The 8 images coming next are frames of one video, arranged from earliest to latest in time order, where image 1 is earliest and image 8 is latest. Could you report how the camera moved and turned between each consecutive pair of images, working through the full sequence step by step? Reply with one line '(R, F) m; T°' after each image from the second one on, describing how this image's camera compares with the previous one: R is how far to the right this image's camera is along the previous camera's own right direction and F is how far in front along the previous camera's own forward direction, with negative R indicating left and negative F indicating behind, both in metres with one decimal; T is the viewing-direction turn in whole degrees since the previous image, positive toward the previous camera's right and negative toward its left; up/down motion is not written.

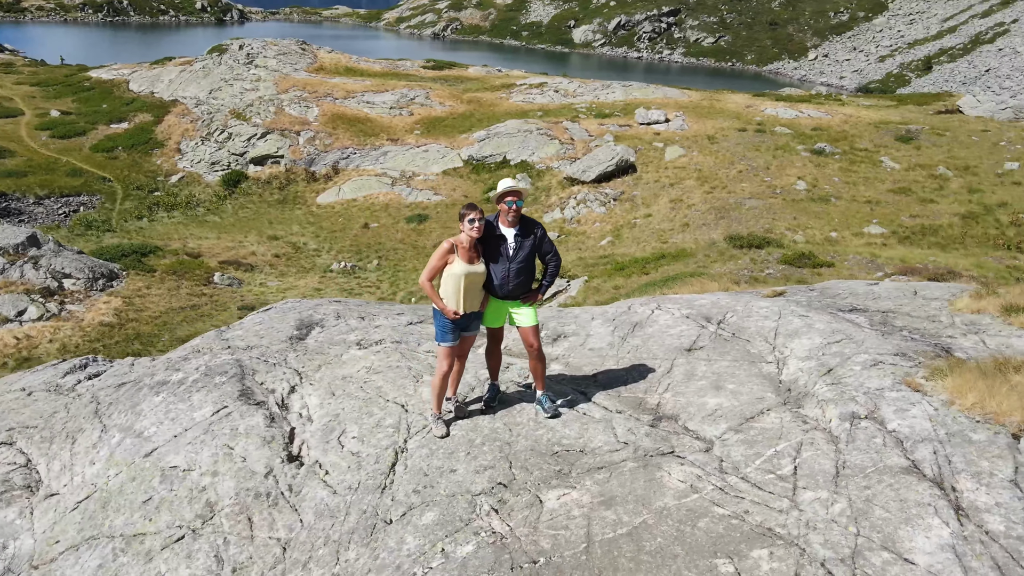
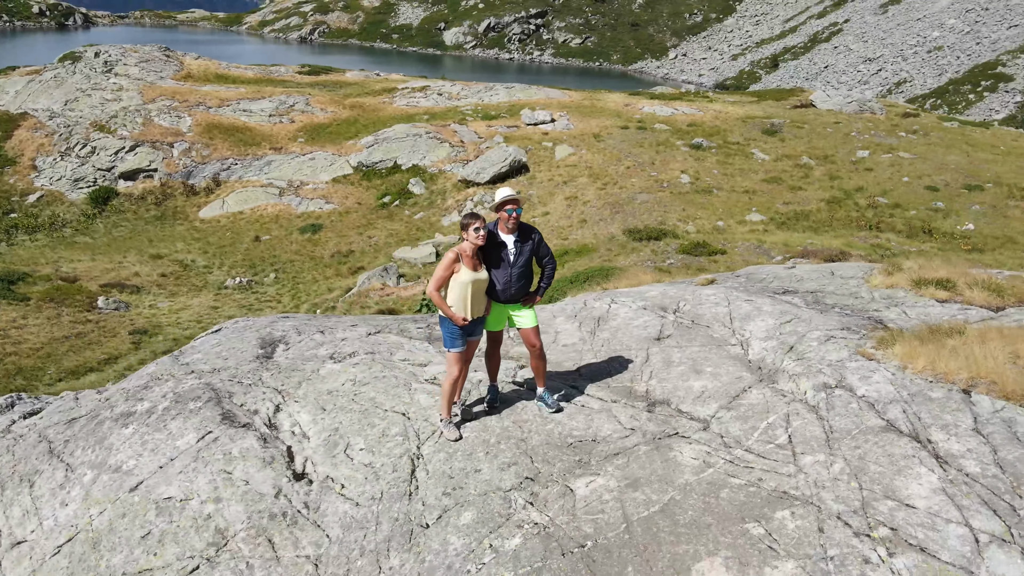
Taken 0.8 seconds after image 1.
(-1.0, -0.2) m; +9°
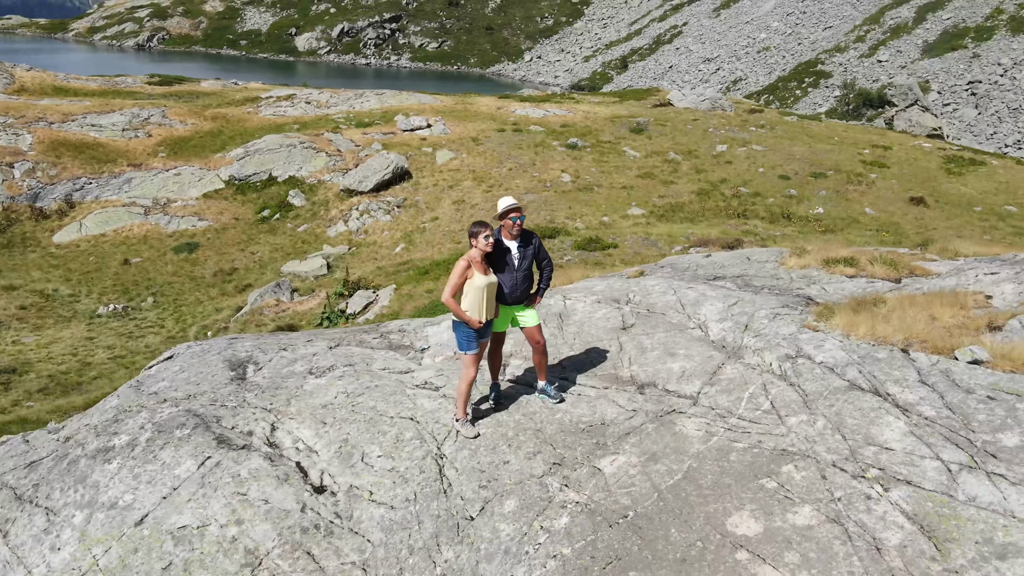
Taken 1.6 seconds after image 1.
(-1.2, -0.3) m; +10°
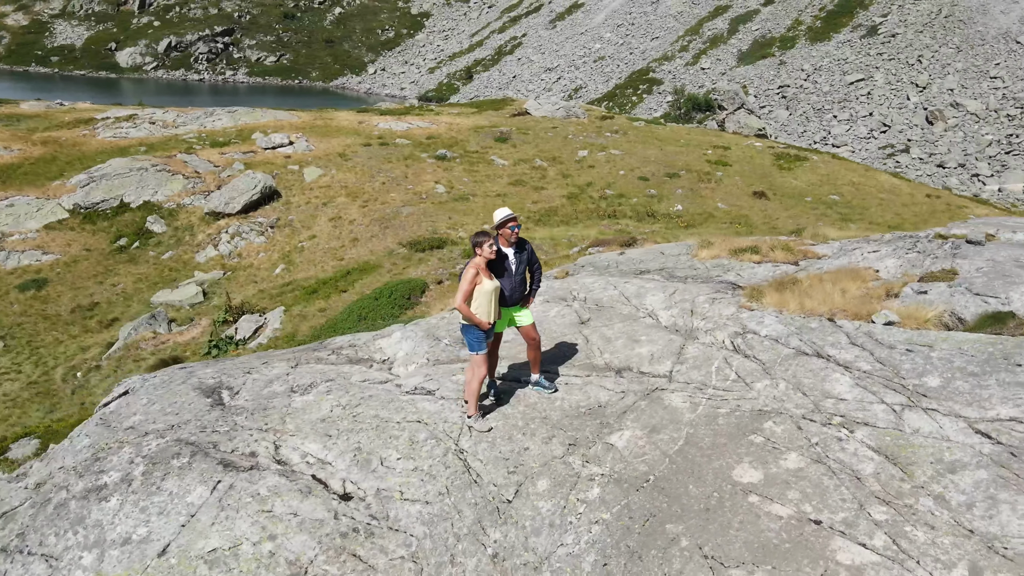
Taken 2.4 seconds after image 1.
(-1.4, -0.5) m; +11°
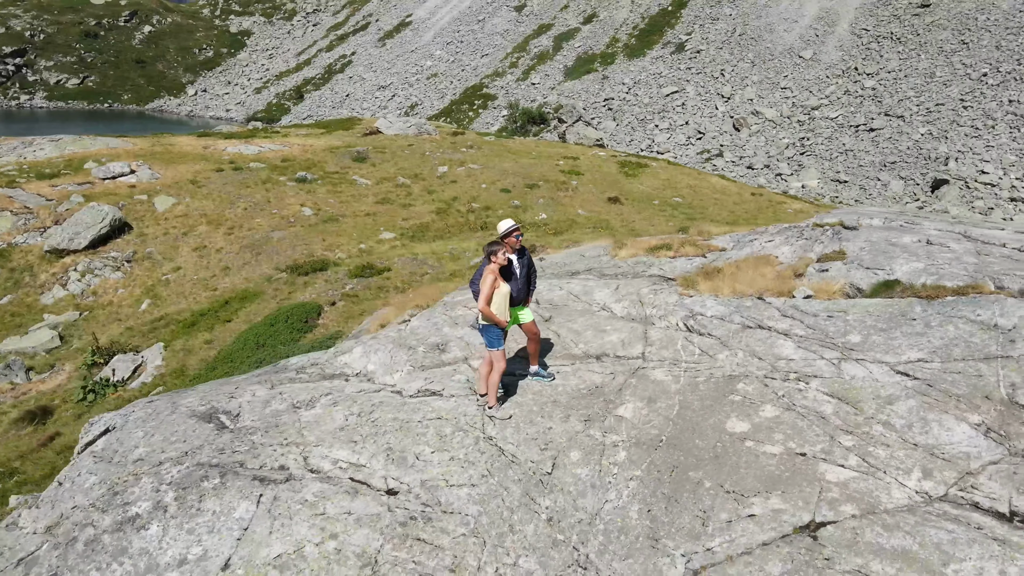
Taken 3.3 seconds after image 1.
(-1.8, -0.8) m; +12°
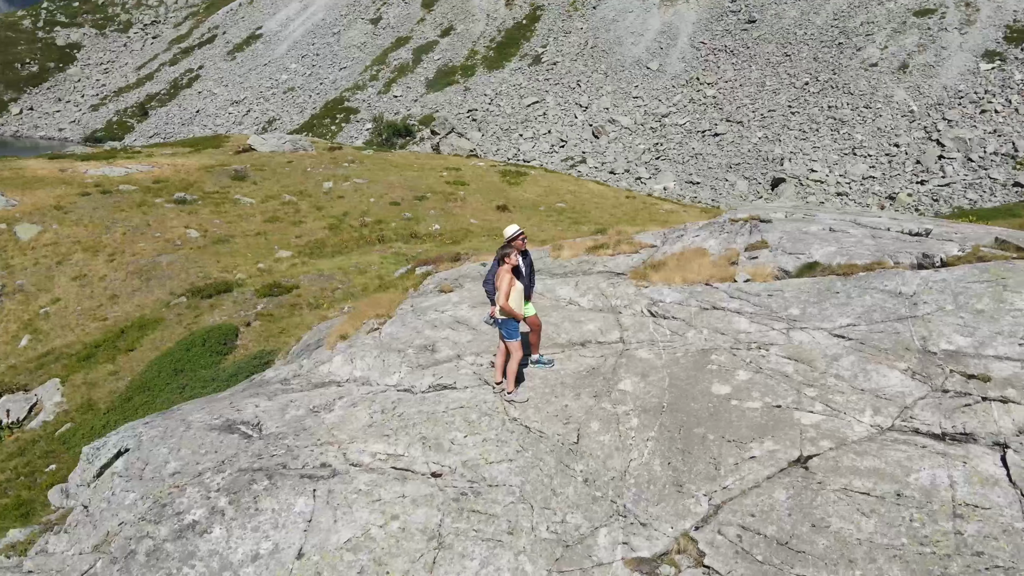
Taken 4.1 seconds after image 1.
(-1.8, -0.9) m; +10°
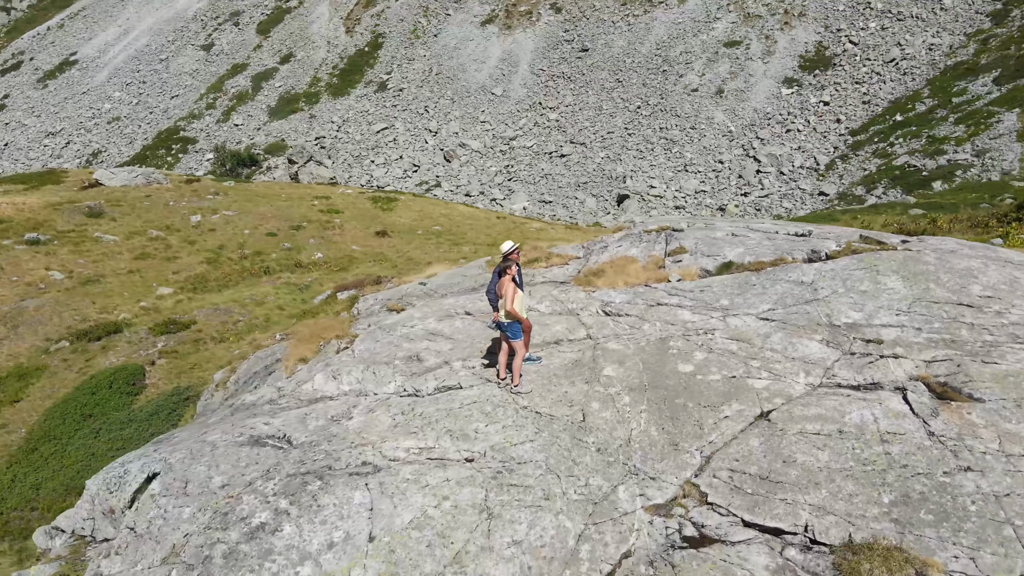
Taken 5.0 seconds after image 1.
(-2.1, -1.2) m; +12°
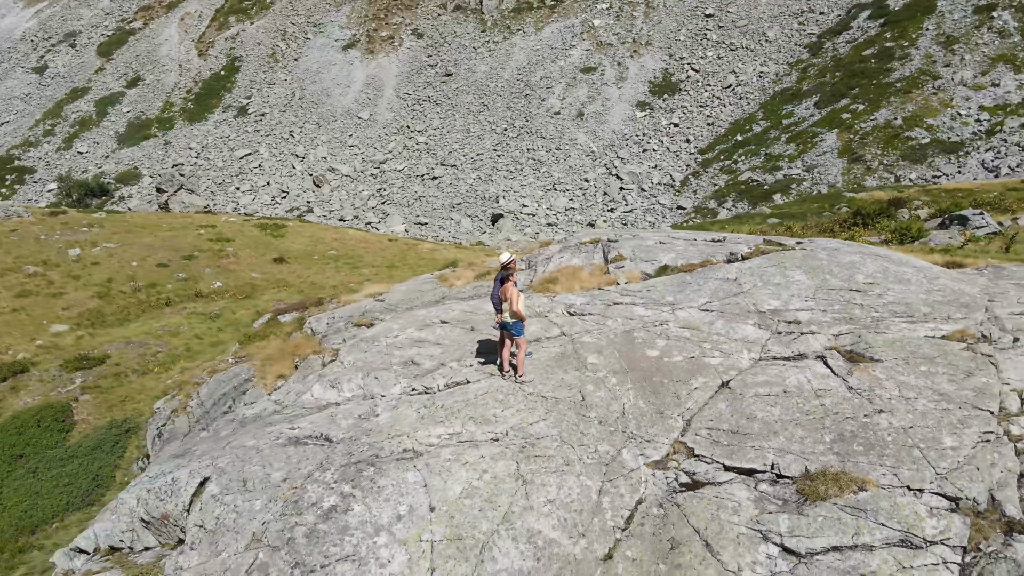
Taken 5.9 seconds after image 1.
(-2.2, -1.6) m; +10°
